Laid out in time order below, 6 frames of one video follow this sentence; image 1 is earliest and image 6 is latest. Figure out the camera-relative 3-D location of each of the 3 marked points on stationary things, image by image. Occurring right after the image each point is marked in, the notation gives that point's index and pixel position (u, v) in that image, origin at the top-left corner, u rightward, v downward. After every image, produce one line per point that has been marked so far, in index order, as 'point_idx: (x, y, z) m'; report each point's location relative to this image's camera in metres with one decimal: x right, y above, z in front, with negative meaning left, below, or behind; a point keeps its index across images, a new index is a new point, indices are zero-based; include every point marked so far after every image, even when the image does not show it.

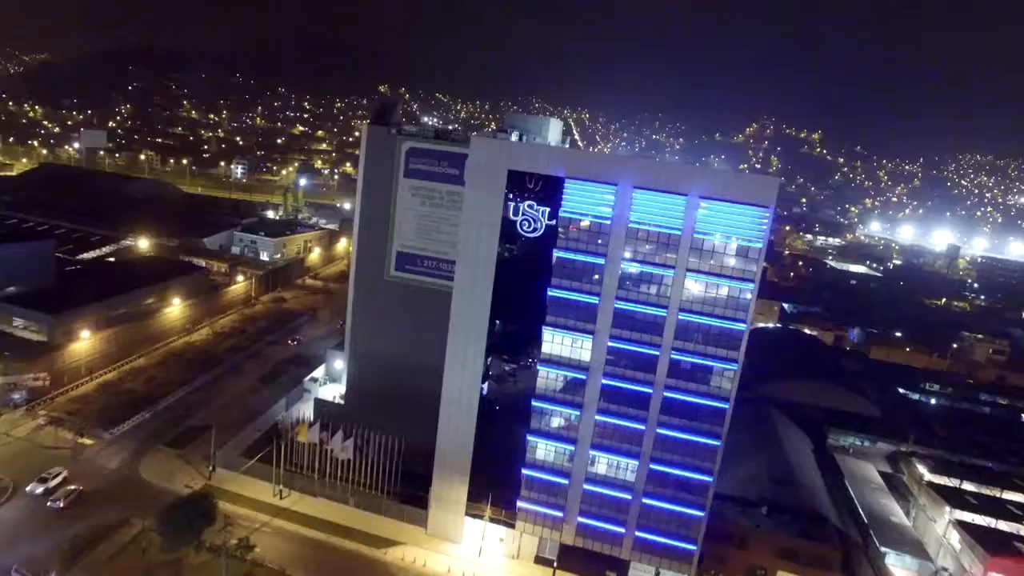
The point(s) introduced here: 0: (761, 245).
0: (+7.3, +1.2, +18.3) m
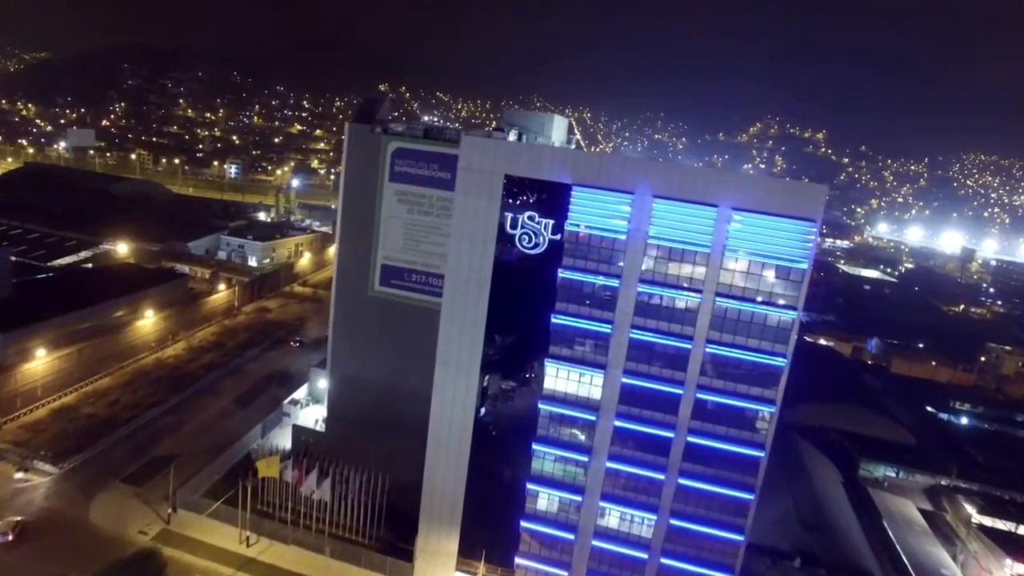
0: (+7.2, +0.6, +15.4) m
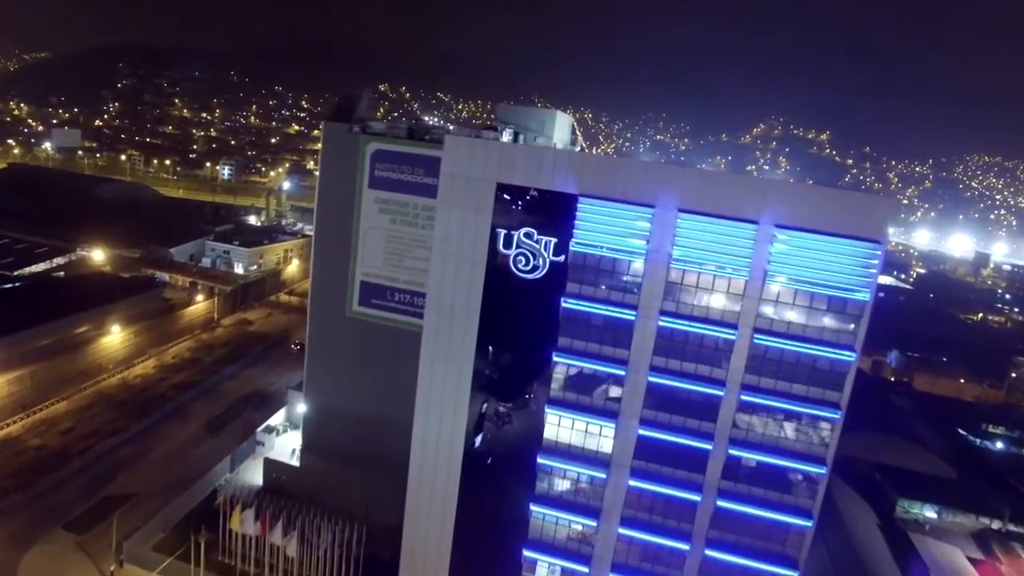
0: (+7.1, -0.1, +12.6) m
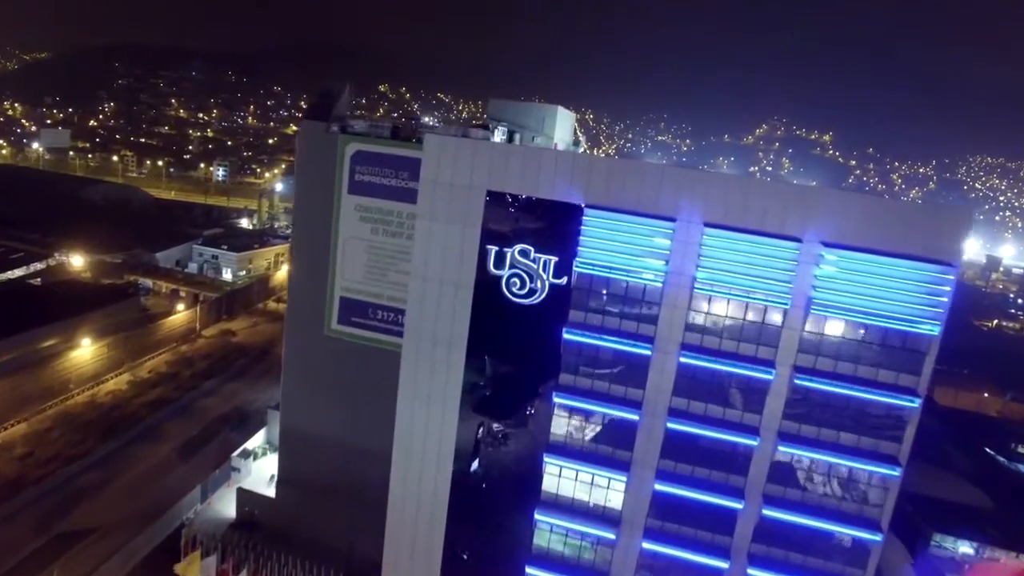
0: (+6.9, -0.6, +10.4) m
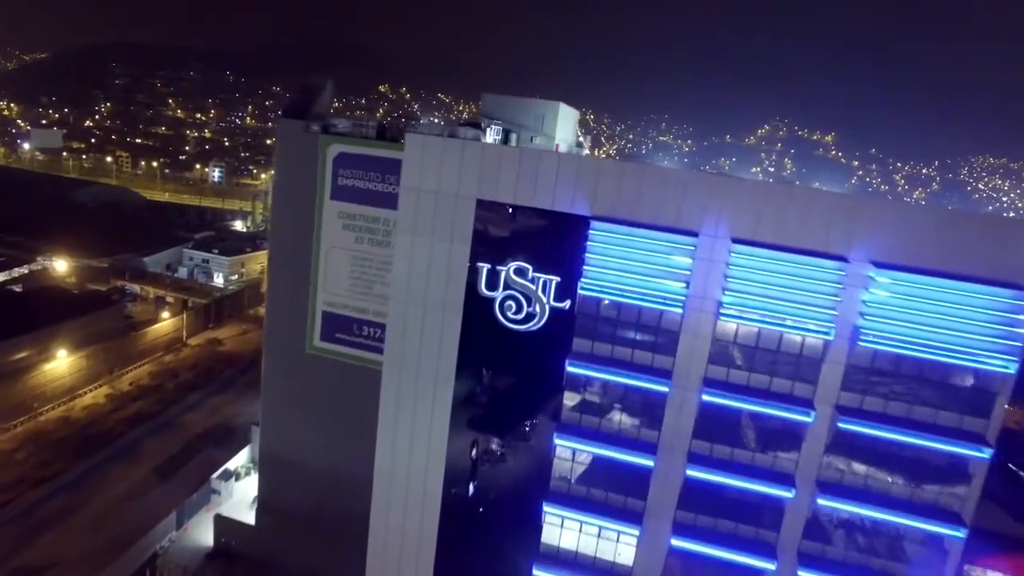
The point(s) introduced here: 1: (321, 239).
0: (+6.9, -1.0, +8.9) m
1: (-5.3, +1.4, +17.5) m
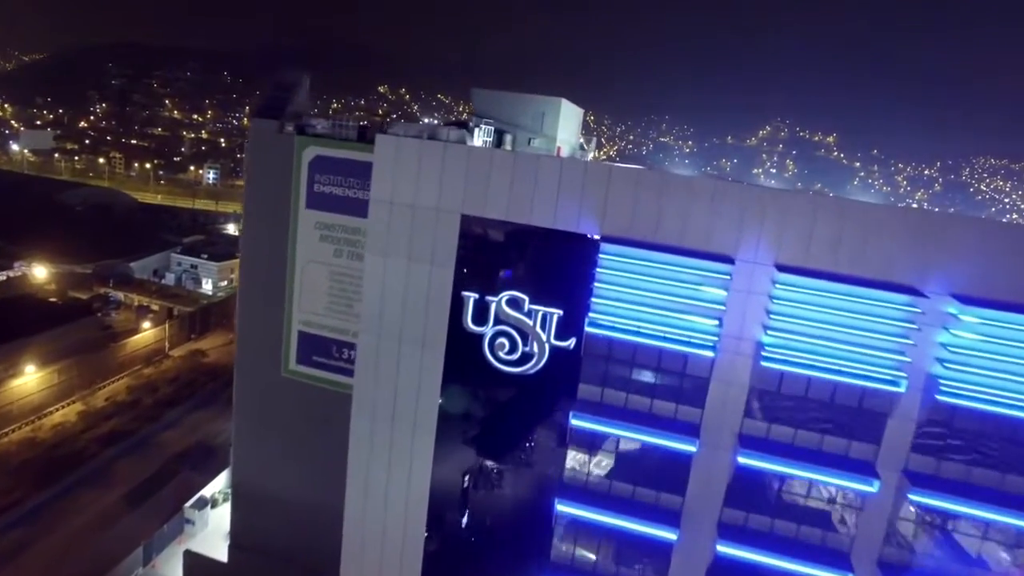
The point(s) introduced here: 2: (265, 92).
0: (+6.8, -1.5, +7.1) m
1: (-5.4, +0.9, +15.8) m
2: (-6.5, +5.2, +16.6) m
